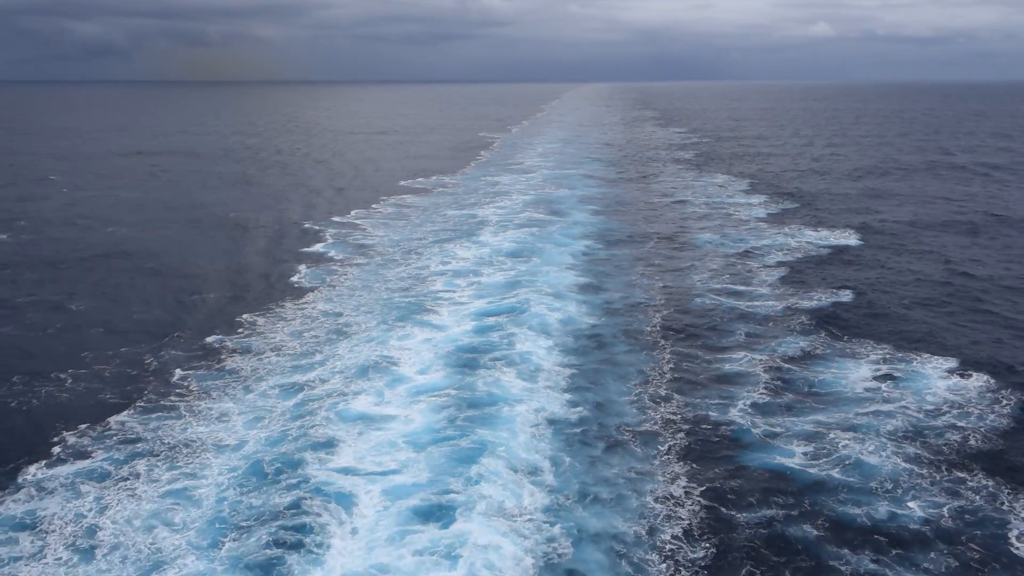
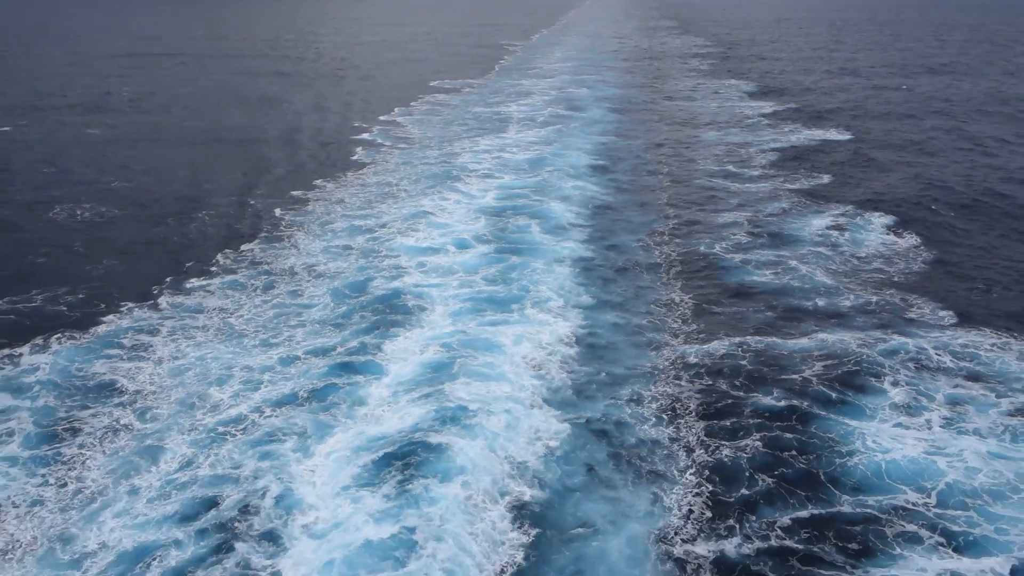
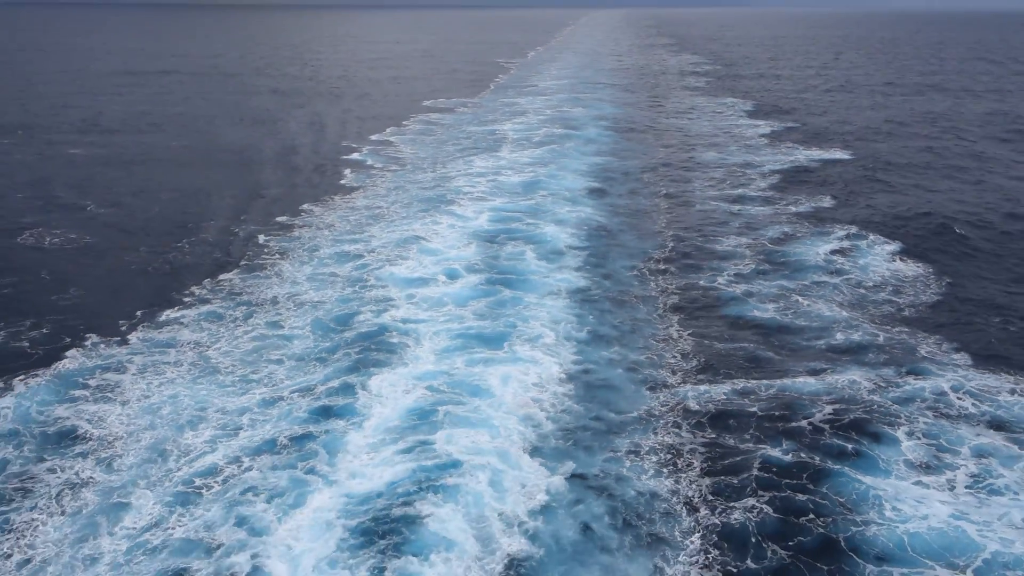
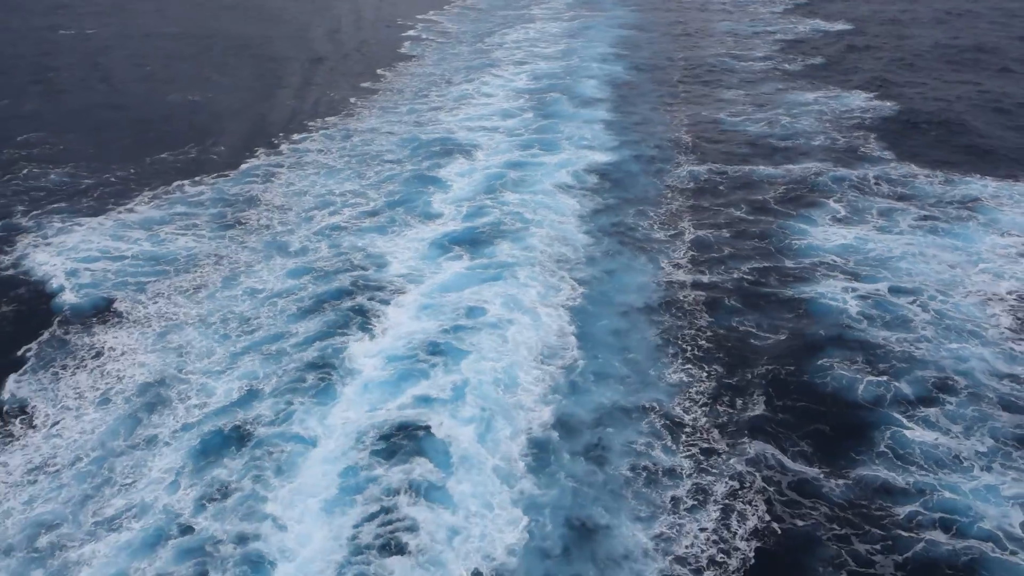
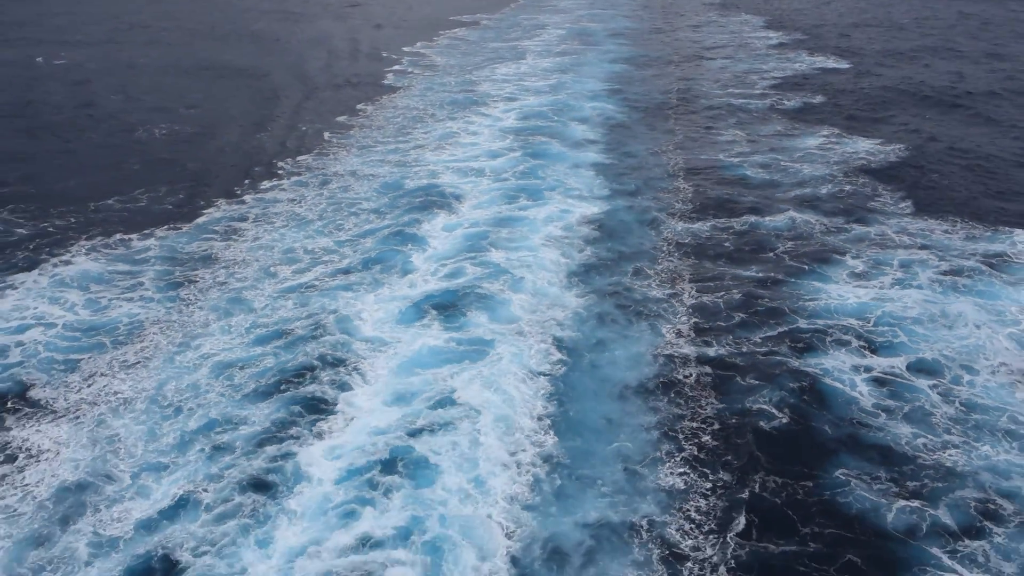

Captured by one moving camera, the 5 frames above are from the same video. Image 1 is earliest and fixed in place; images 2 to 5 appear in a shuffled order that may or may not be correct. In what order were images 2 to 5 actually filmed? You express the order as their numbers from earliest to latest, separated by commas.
3, 2, 5, 4
